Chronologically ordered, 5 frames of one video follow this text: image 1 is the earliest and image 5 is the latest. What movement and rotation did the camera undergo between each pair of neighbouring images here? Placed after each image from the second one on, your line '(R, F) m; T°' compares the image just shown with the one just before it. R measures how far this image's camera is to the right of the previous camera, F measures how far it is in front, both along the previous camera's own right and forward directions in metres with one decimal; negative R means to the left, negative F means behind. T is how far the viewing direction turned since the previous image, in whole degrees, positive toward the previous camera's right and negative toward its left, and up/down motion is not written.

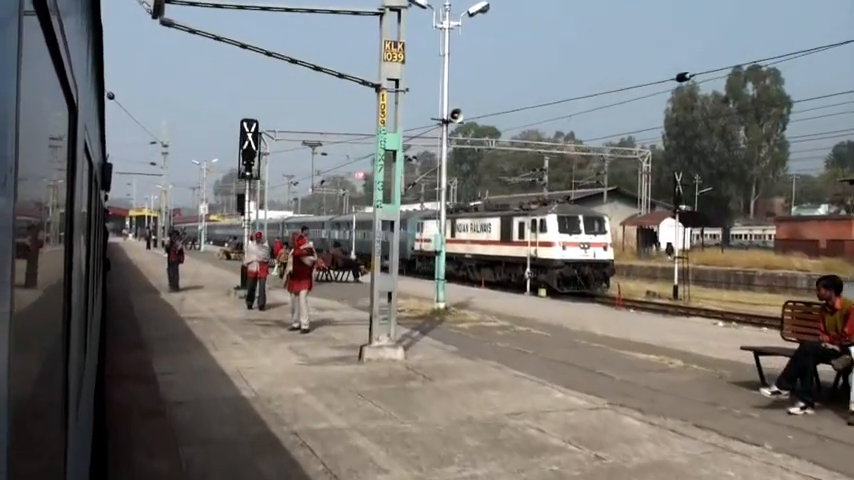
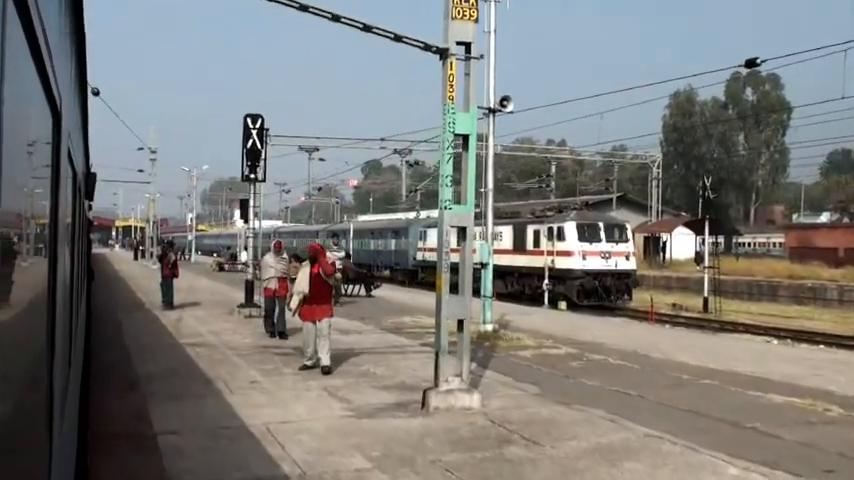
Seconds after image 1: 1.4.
(-0.8, +2.7) m; +1°
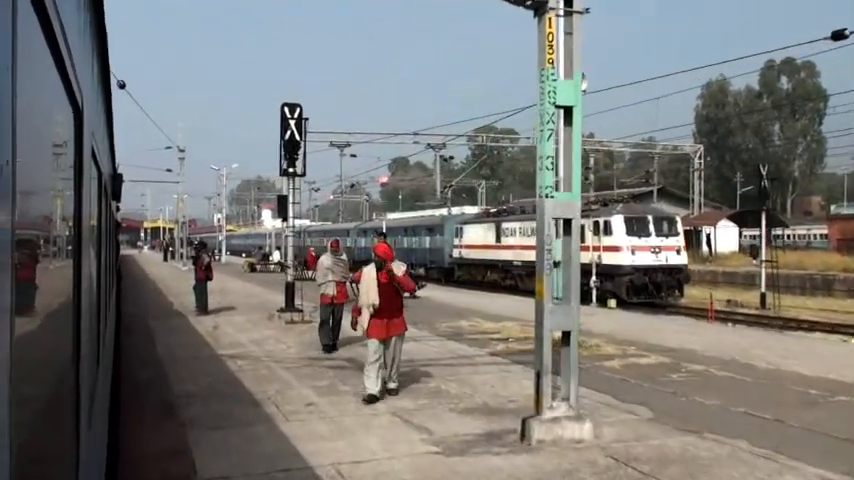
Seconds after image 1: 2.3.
(-0.5, +1.6) m; -1°
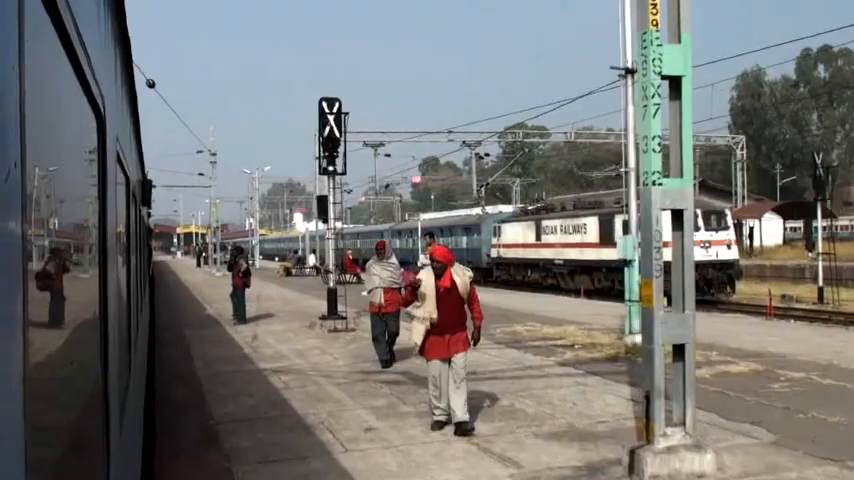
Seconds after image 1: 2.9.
(-0.3, +1.1) m; -2°
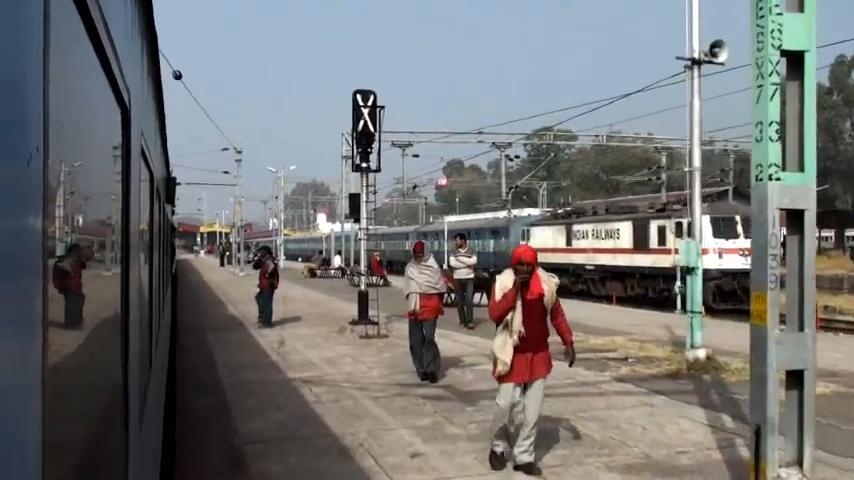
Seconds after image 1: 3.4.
(-0.2, +0.9) m; -1°
